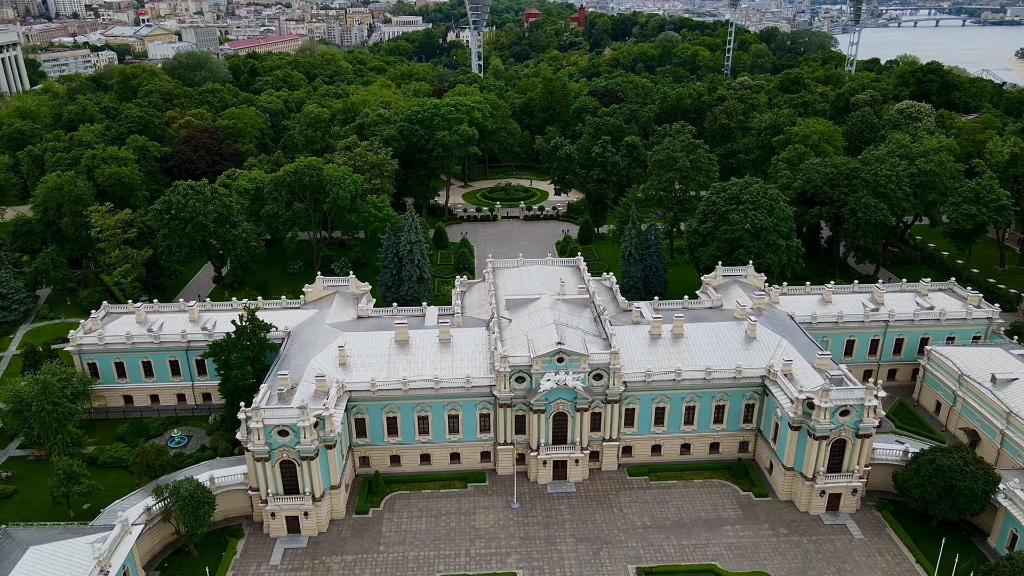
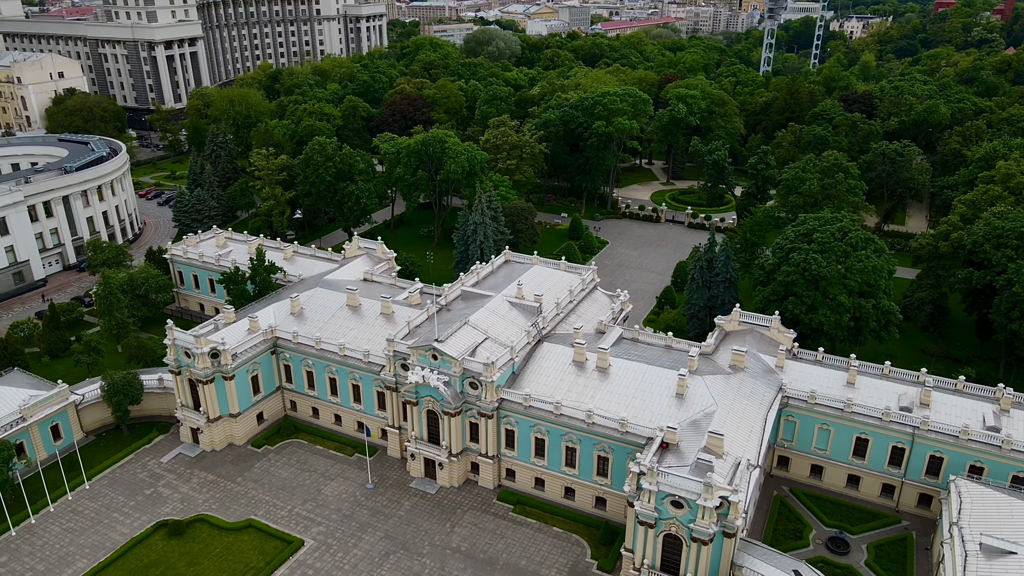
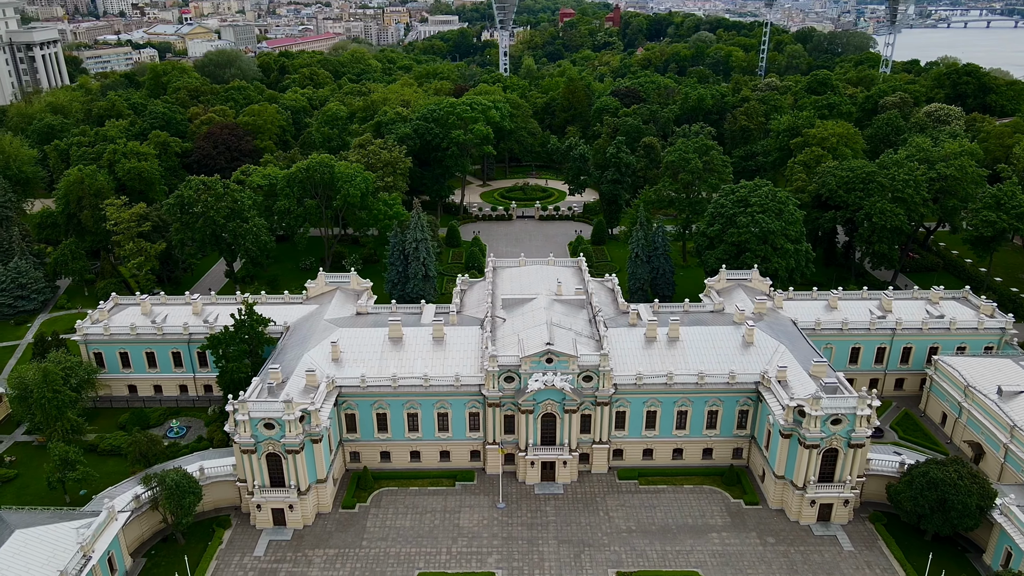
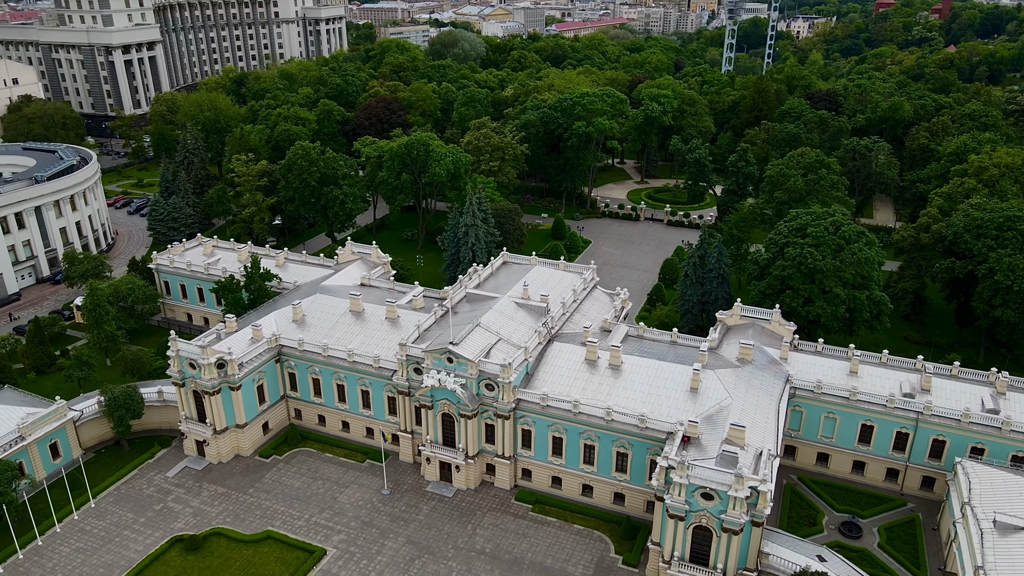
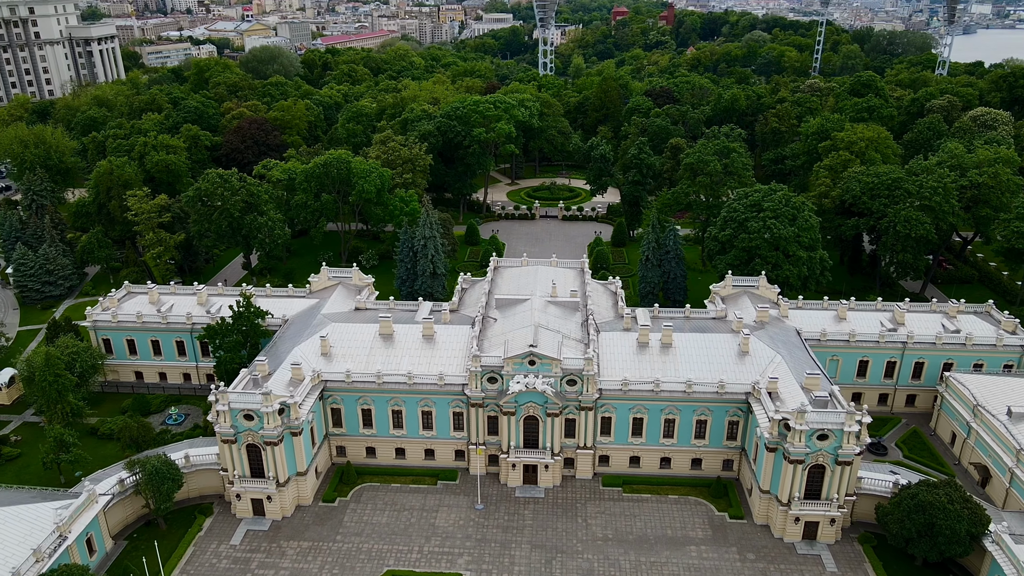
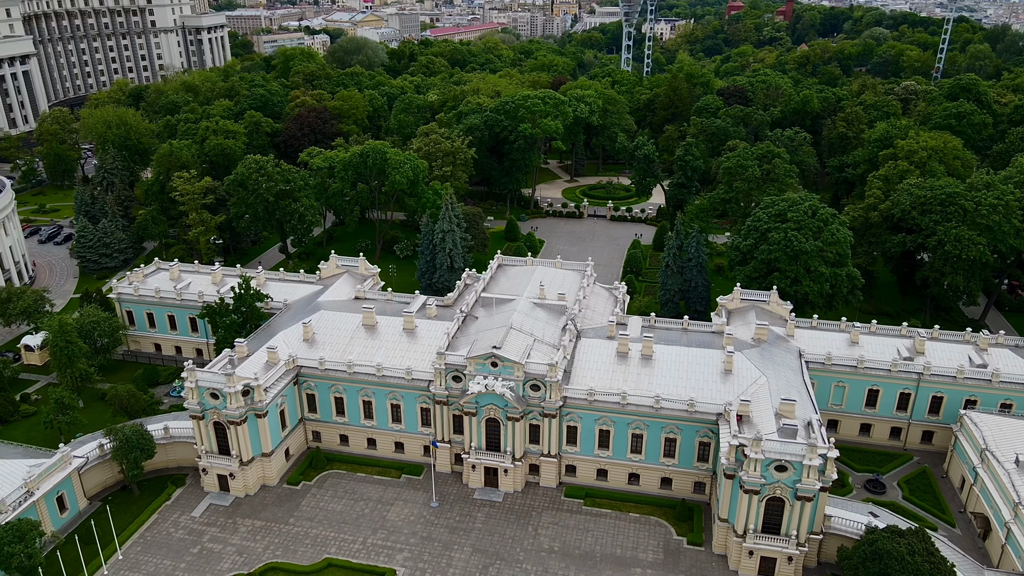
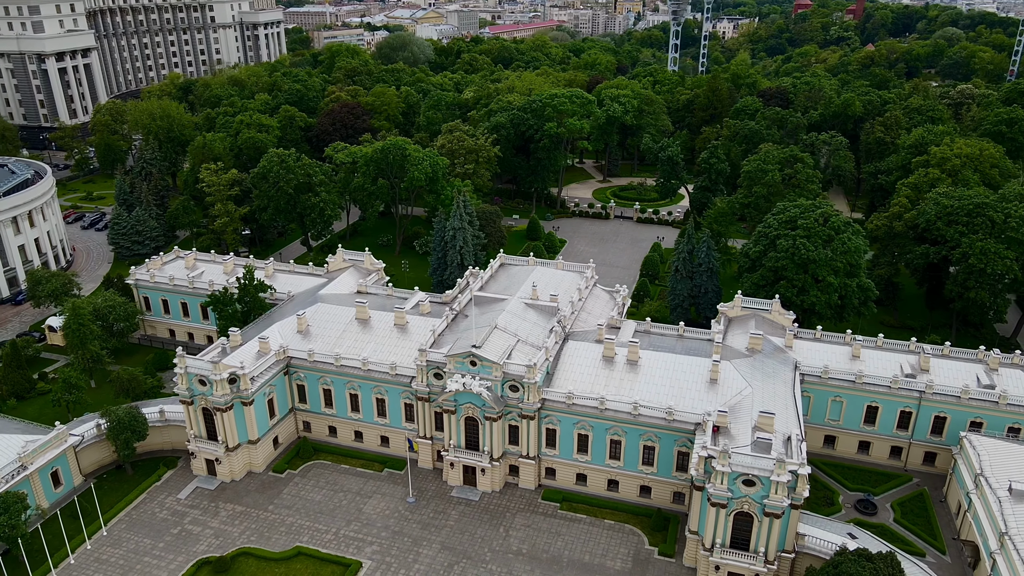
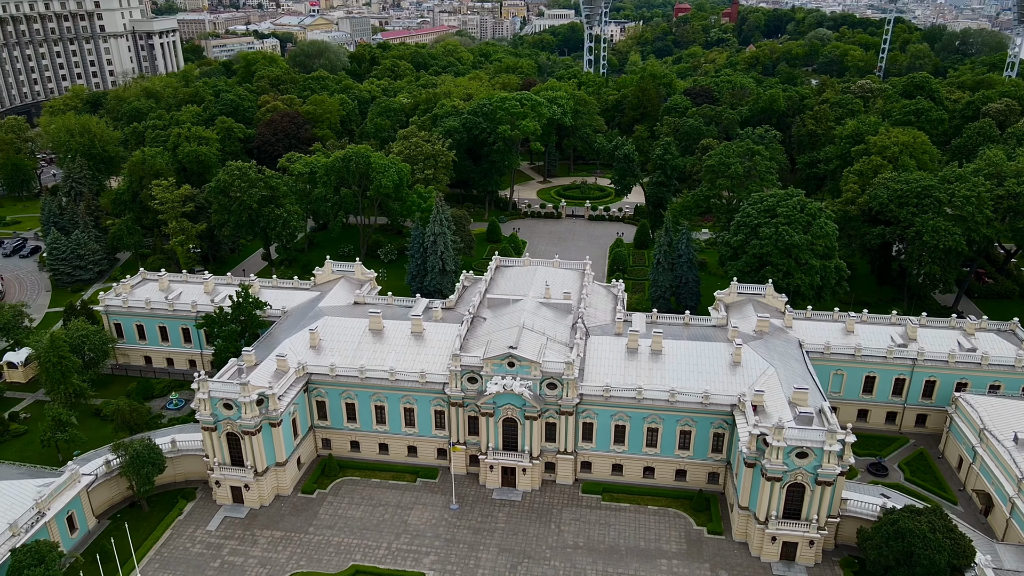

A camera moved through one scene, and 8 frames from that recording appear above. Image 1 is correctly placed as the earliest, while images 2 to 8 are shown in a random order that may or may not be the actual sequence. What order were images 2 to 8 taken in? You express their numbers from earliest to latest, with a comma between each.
3, 5, 8, 6, 7, 4, 2
